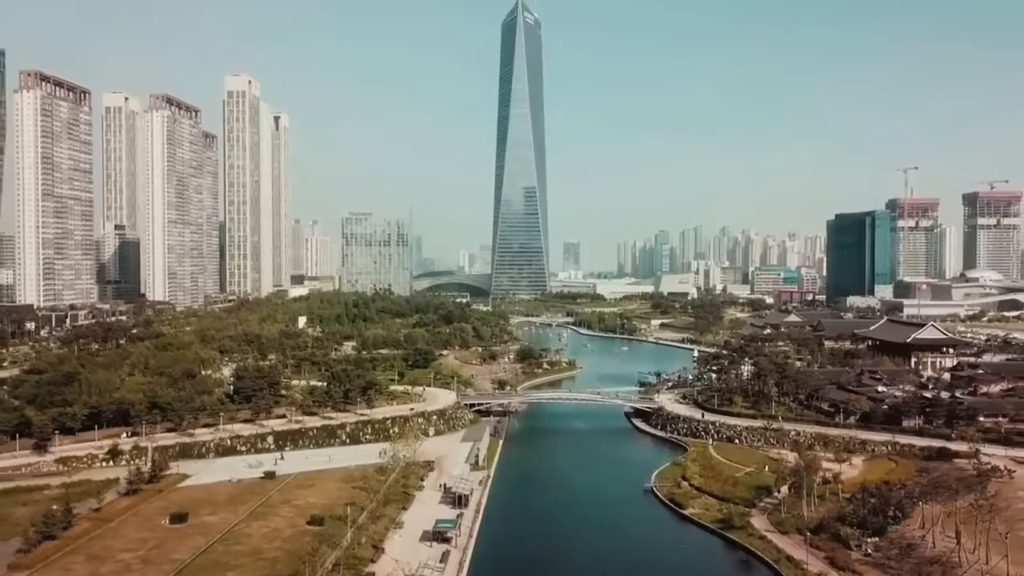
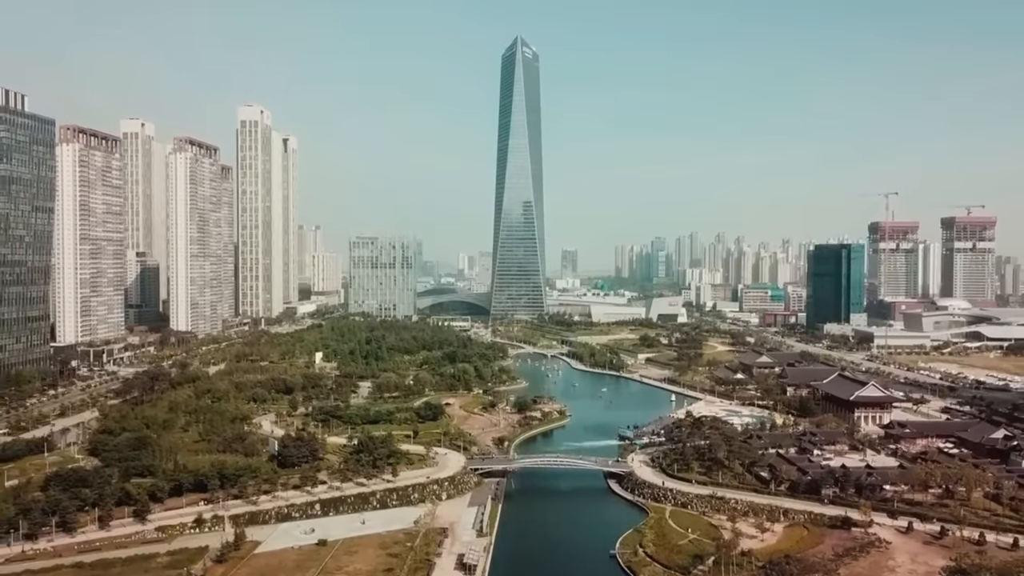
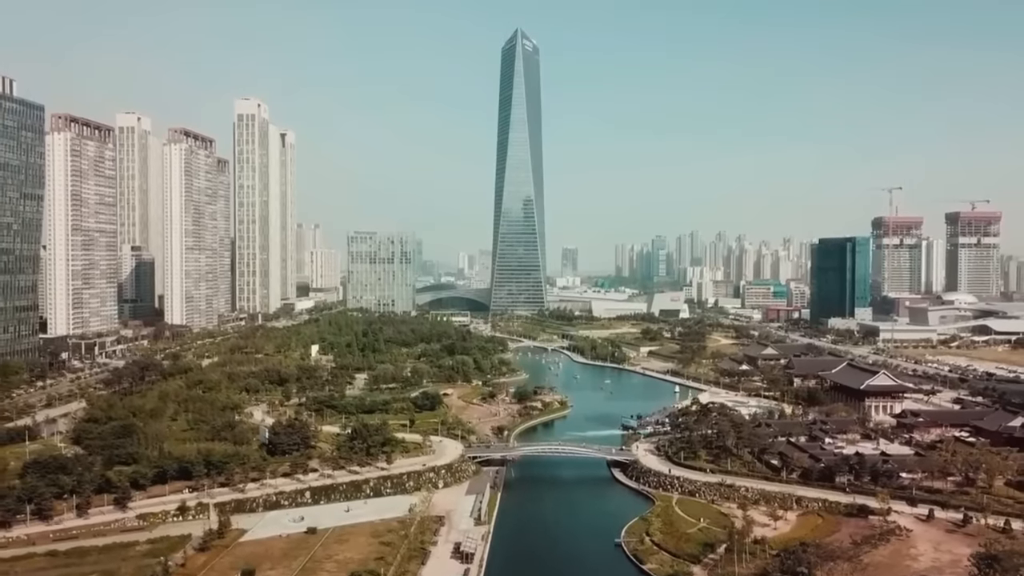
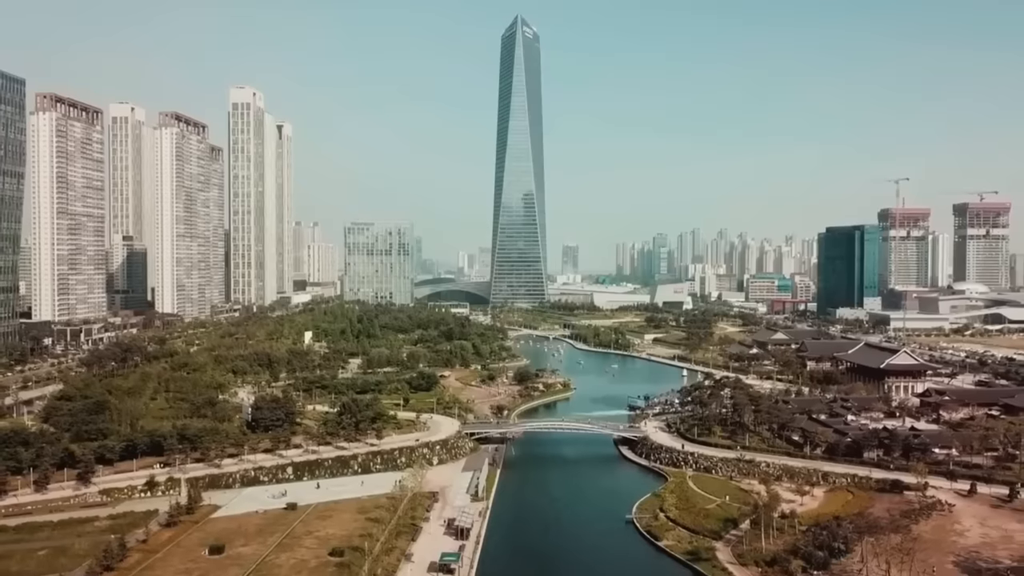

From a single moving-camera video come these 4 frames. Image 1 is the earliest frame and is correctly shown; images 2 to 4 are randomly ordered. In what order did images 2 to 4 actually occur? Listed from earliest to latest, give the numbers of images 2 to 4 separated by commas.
4, 3, 2
